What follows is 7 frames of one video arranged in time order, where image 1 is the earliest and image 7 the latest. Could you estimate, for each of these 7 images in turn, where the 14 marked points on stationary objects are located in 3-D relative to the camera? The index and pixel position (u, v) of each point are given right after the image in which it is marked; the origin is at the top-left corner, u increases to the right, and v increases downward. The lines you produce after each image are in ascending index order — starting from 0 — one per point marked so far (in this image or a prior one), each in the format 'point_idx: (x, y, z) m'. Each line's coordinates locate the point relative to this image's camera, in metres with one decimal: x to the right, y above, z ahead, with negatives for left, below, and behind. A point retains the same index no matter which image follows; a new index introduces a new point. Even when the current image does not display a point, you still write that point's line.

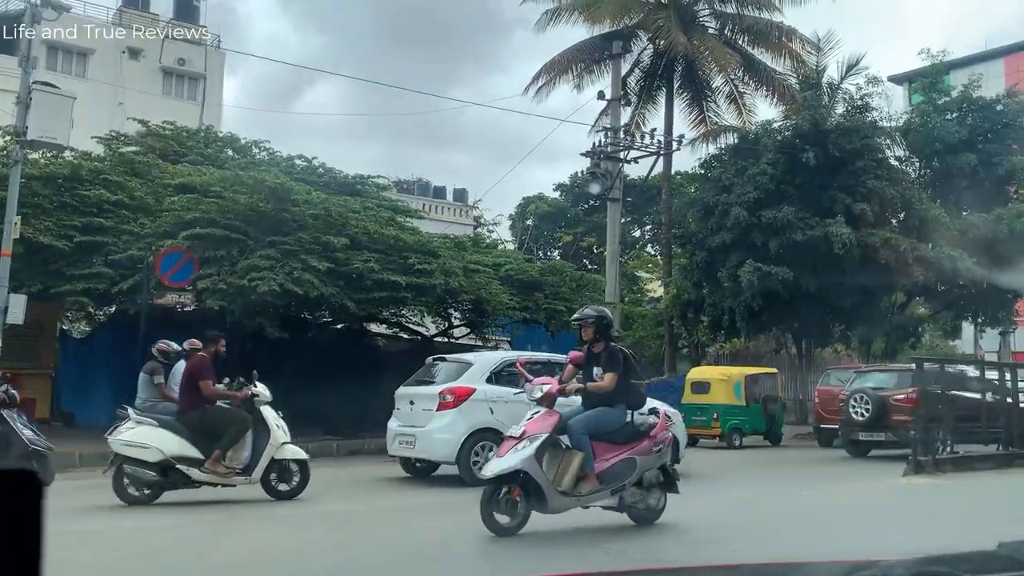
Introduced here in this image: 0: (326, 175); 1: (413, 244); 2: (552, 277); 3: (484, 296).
0: (-3.9, +2.4, +18.4) m
1: (-1.7, +0.8, +15.2) m
2: (+0.8, +0.2, +17.2) m
3: (-0.5, -0.1, +15.1) m
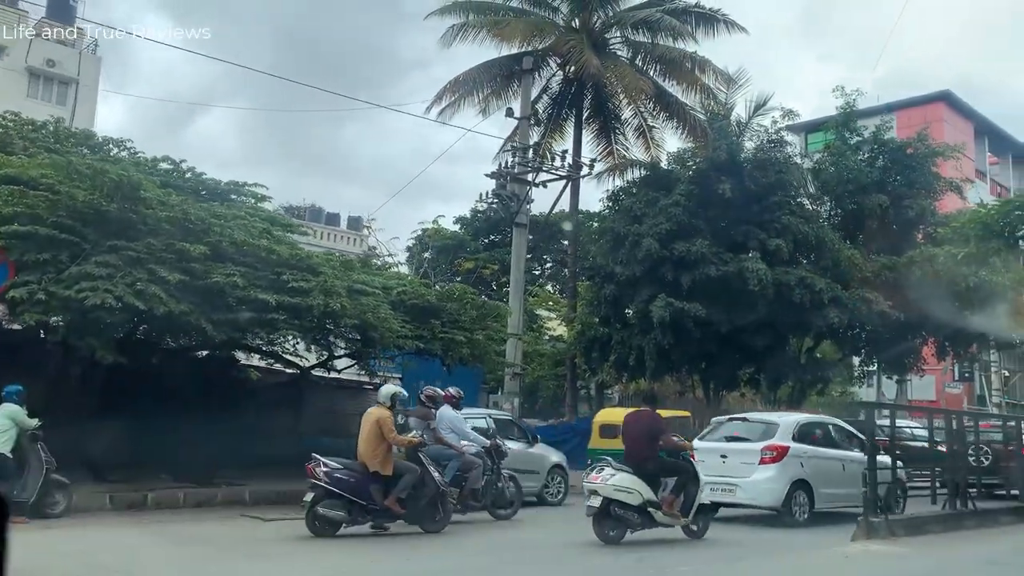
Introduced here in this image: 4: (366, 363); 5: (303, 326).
0: (-5.8, +2.0, +16.0) m
1: (-3.3, +0.5, +13.1) m
2: (-1.1, -0.3, +15.4) m
3: (-2.1, -0.5, +13.1) m
4: (-2.4, -1.2, +14.5) m
5: (-3.0, -0.5, +12.5) m
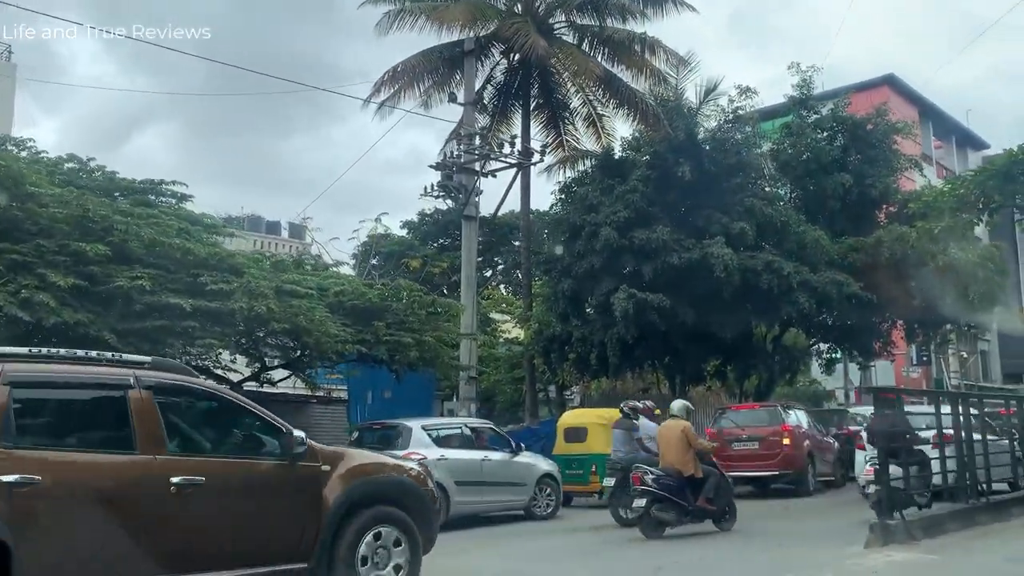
0: (-6.7, +1.8, +14.3) m
1: (-4.0, +0.4, +11.5) m
2: (-1.9, -0.2, +13.9) m
3: (-2.7, -0.5, +11.6) m
4: (-3.1, -1.3, +13.0) m
5: (-3.6, -0.6, +11.0) m
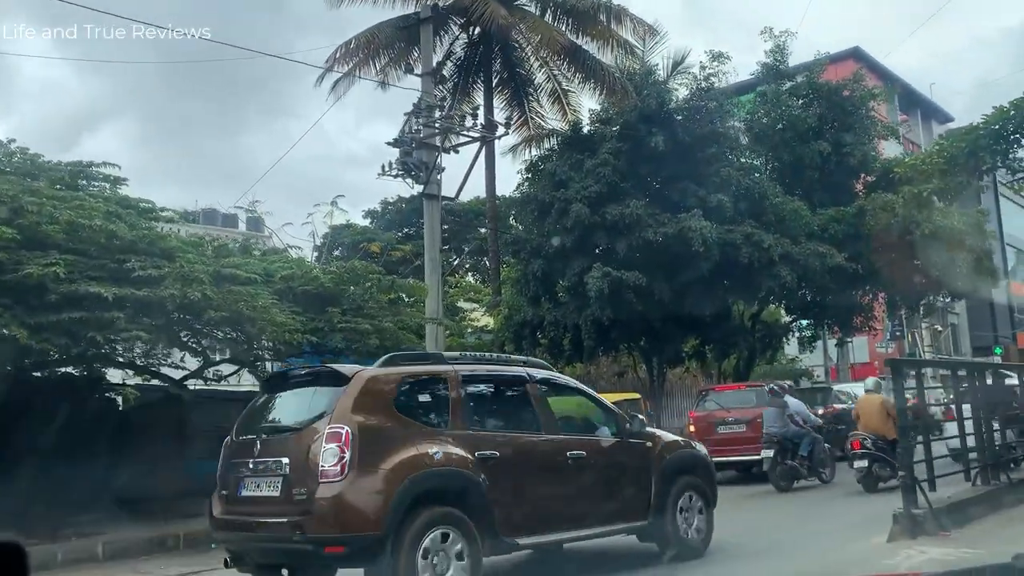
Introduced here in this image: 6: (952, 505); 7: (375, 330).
0: (-7.2, +1.9, +13.0) m
1: (-4.4, +0.6, +10.3) m
2: (-2.3, 0.0, +12.7) m
3: (-3.1, -0.3, +10.4) m
4: (-3.5, -1.1, +11.8) m
5: (-3.9, -0.4, +9.7) m
6: (+3.8, -1.9, +7.5) m
7: (-1.9, -0.6, +12.3) m
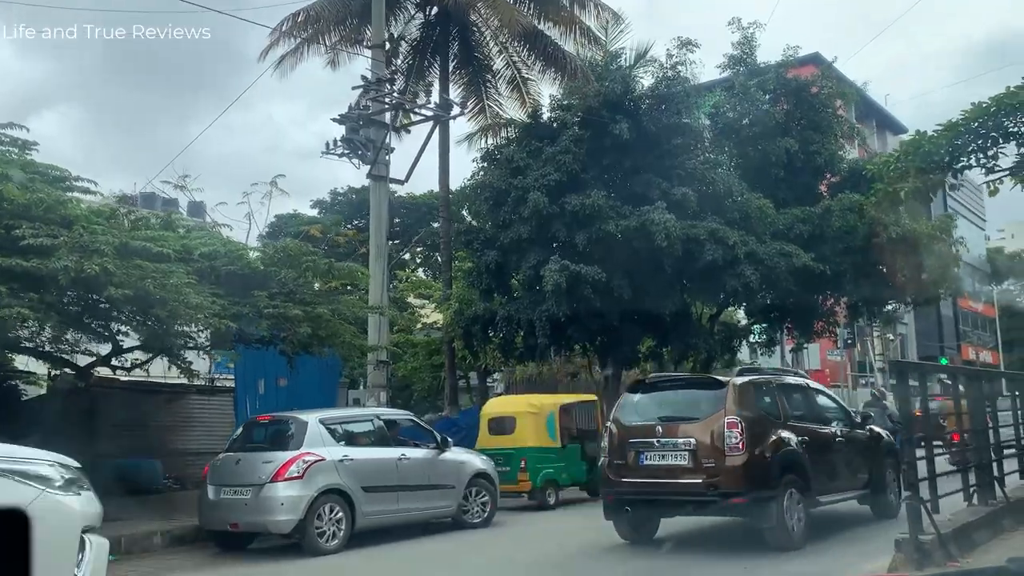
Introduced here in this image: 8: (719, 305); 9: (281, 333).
0: (-7.8, +2.3, +11.4) m
1: (-4.9, +0.8, +8.9) m
2: (-3.0, +0.2, +11.5) m
3: (-3.6, -0.1, +9.1) m
4: (-4.1, -0.8, +10.5) m
5: (-4.4, -0.1, +8.4) m
6: (+3.3, -1.8, +6.6) m
7: (-2.6, -0.4, +11.1) m
8: (+4.6, -0.4, +19.2) m
9: (-2.9, -0.6, +10.9) m
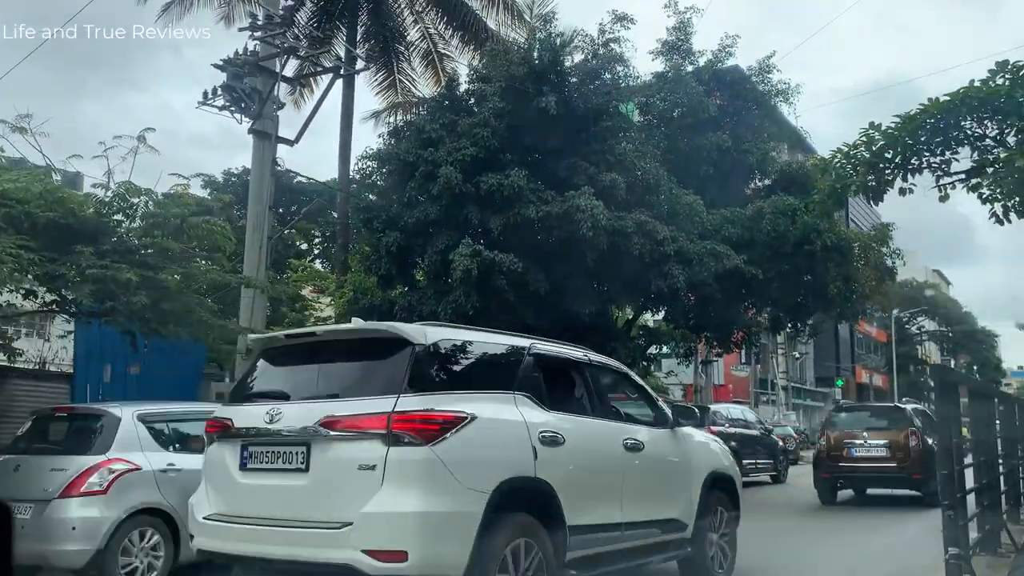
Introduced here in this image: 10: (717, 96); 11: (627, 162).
0: (-8.7, +2.9, +8.5) m
1: (-5.6, +1.4, +6.3) m
2: (-4.0, +0.7, +9.1) m
3: (-4.4, +0.4, +6.6) m
4: (-5.1, -0.3, +8.0) m
5: (-5.1, +0.4, +5.9) m
6: (+2.7, -1.7, +4.9) m
7: (-3.6, 0.0, +8.7) m
8: (+2.6, -0.4, +17.6) m
9: (-3.9, -0.1, +8.5) m
10: (+4.5, +4.2, +19.1) m
11: (+2.1, +2.3, +16.0) m
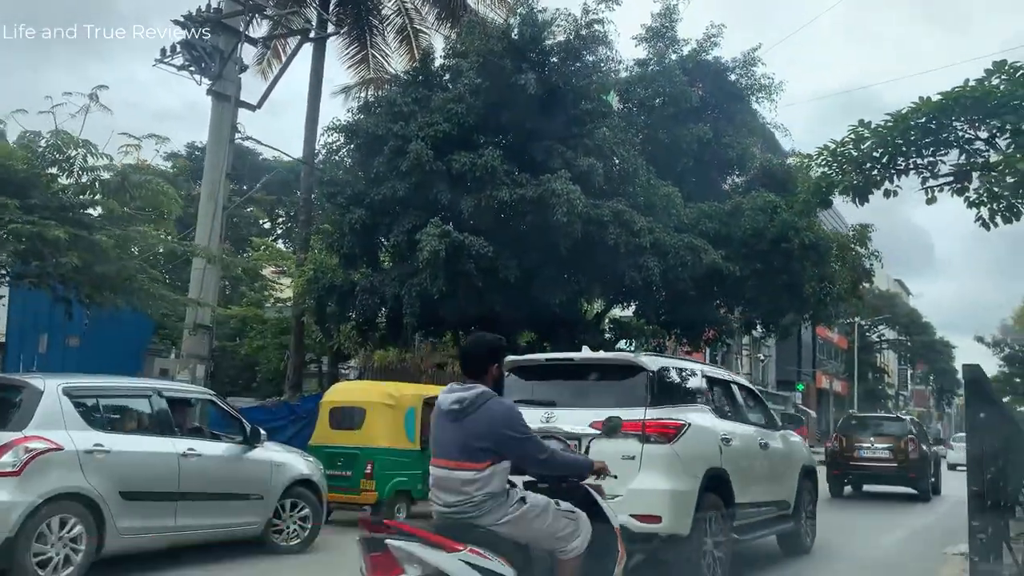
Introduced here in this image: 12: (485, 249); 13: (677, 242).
0: (-8.8, +3.5, +7.5) m
1: (-5.7, +1.8, +5.4) m
2: (-4.2, +1.0, +8.3) m
3: (-4.6, +0.7, +5.8) m
4: (-5.3, +0.1, +7.1) m
5: (-5.2, +0.7, +5.0) m
6: (+2.5, -1.7, +4.4) m
7: (-3.9, +0.4, +7.9) m
8: (+2.0, -0.2, +17.0) m
9: (-4.1, +0.2, +7.7) m
10: (+4.0, +4.3, +18.6) m
11: (+1.6, +2.4, +15.4) m
12: (-0.4, +0.6, +14.0) m
13: (+3.0, +0.8, +15.8) m
